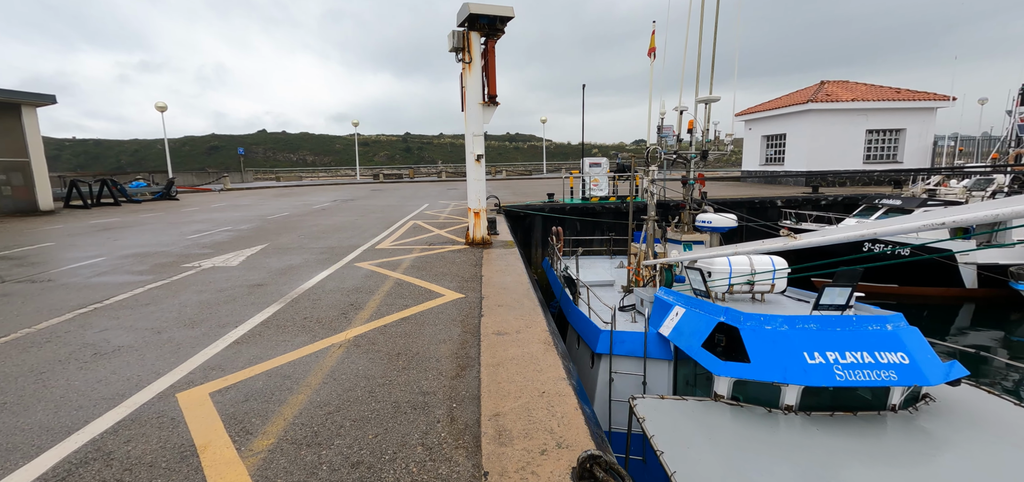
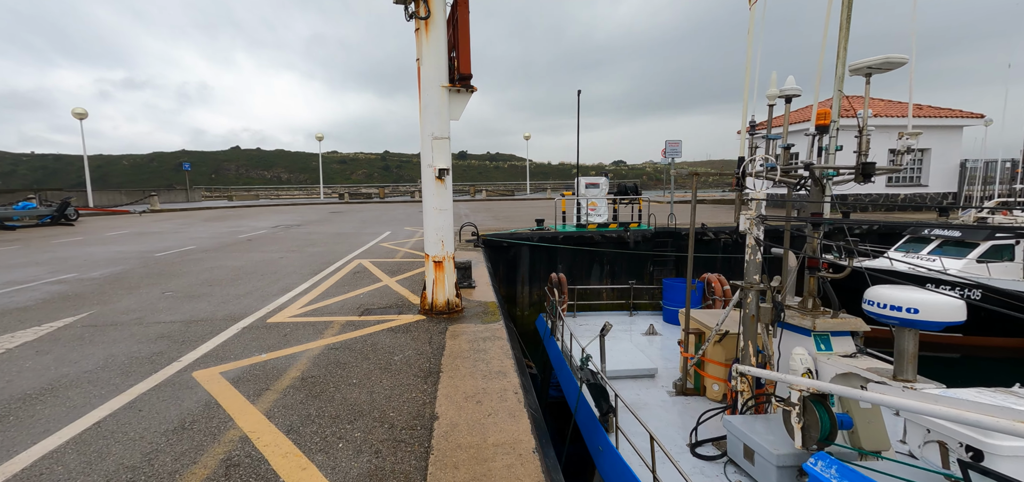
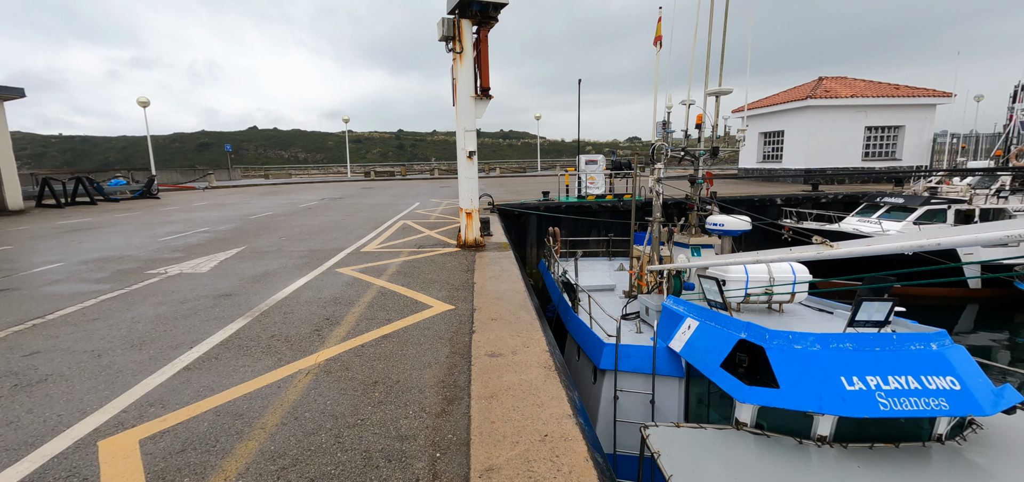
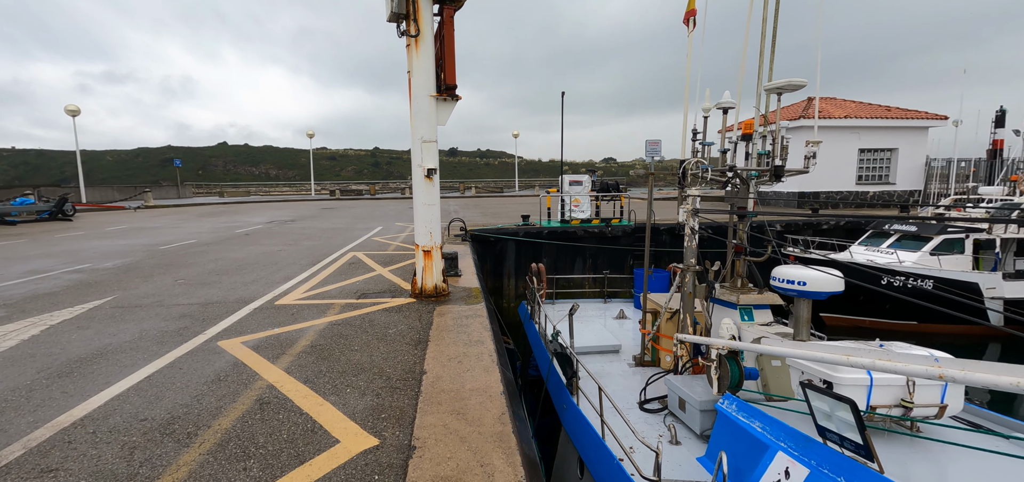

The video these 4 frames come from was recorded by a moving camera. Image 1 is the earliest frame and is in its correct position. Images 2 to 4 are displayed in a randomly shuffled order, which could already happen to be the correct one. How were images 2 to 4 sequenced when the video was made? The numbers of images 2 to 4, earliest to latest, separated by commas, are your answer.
3, 4, 2
